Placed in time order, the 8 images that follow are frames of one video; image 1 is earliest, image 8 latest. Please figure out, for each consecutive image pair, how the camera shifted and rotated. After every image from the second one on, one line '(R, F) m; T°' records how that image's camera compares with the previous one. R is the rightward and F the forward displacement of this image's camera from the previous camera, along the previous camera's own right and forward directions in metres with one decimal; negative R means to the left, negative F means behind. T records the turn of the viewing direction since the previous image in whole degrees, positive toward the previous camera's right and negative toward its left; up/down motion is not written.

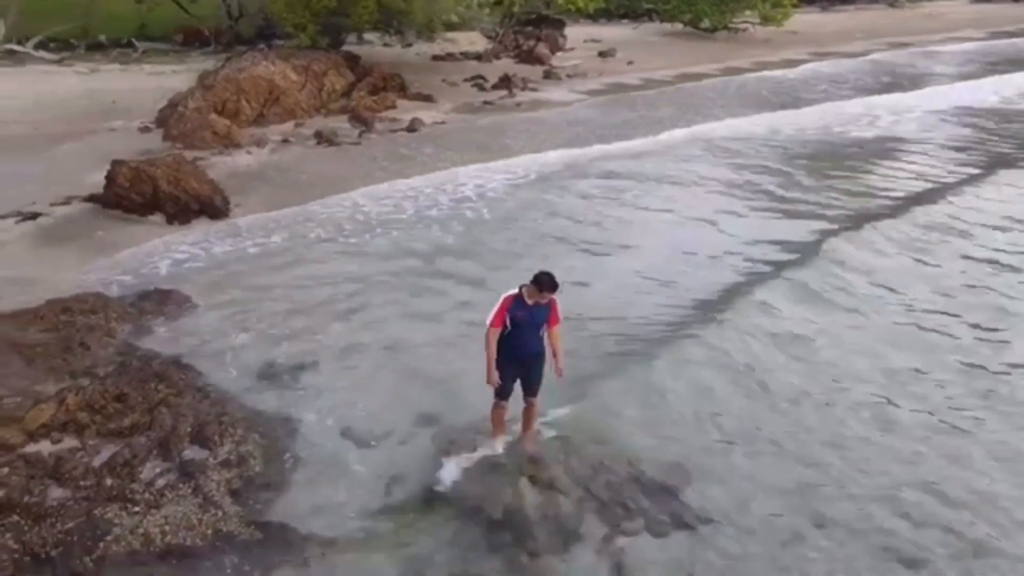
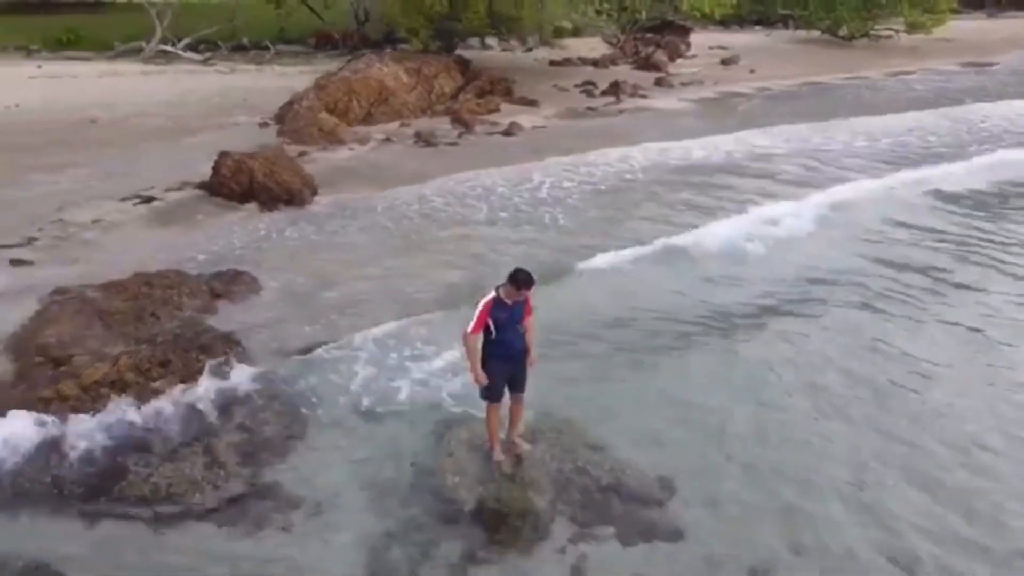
(+1.4, -0.1) m; -10°
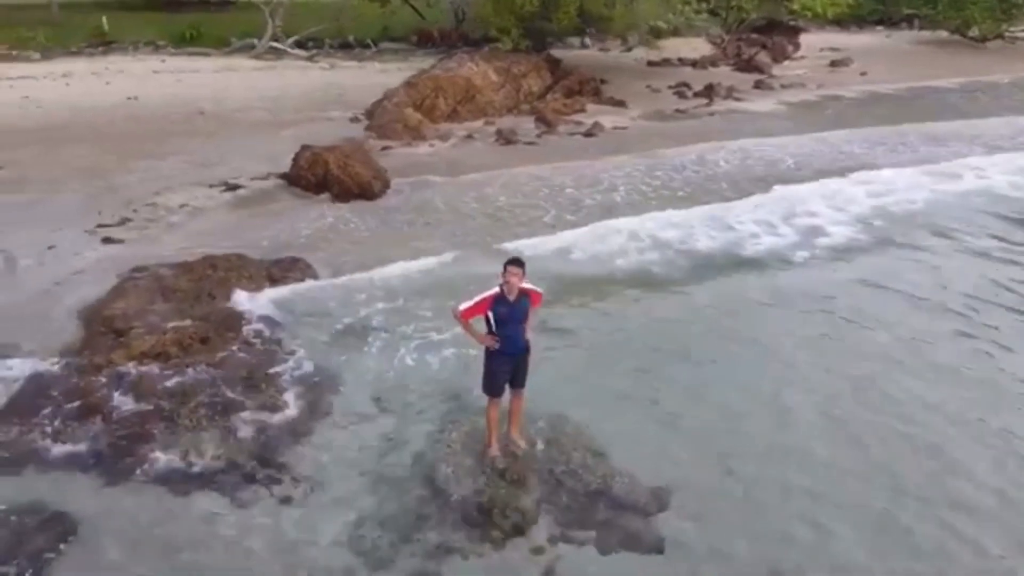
(+1.1, 0.0) m; -8°
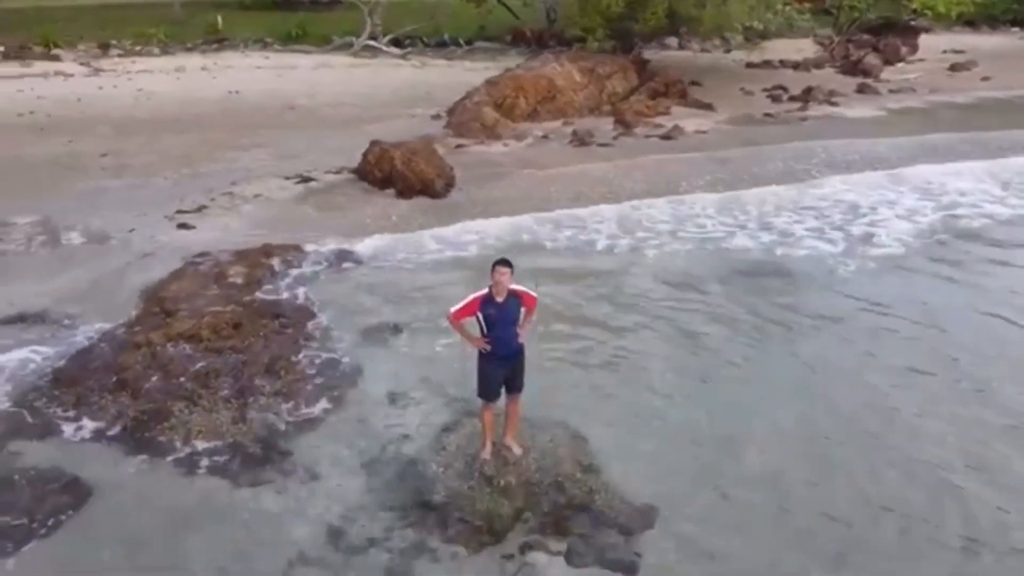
(+1.1, +0.1) m; -8°
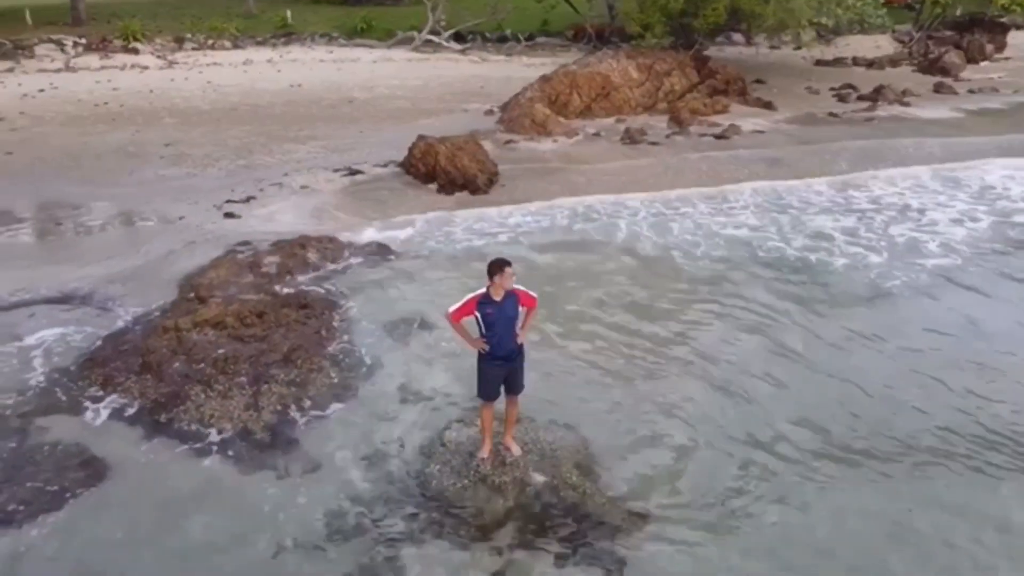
(+0.7, +0.1) m; -5°
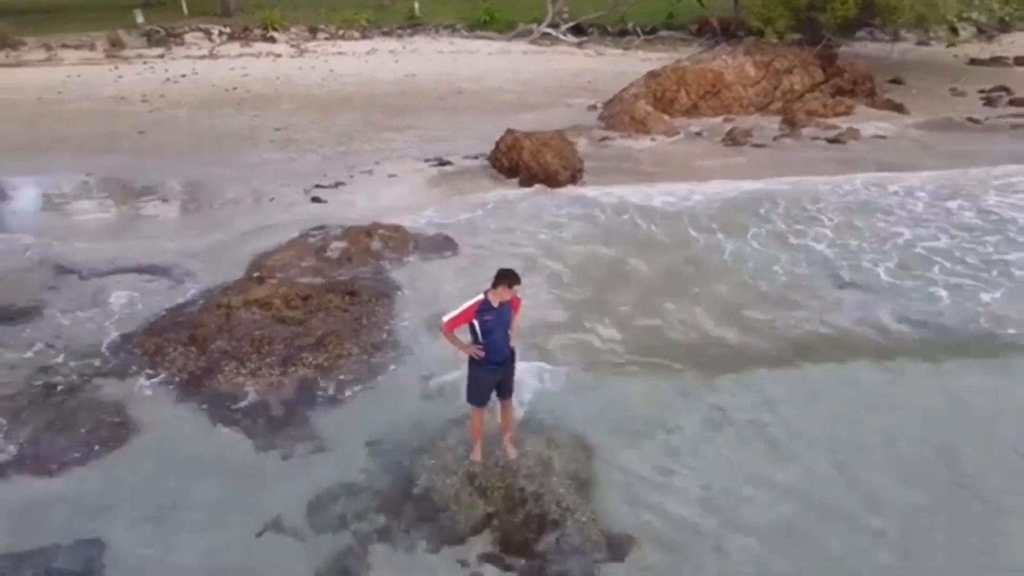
(+1.3, +0.3) m; -10°
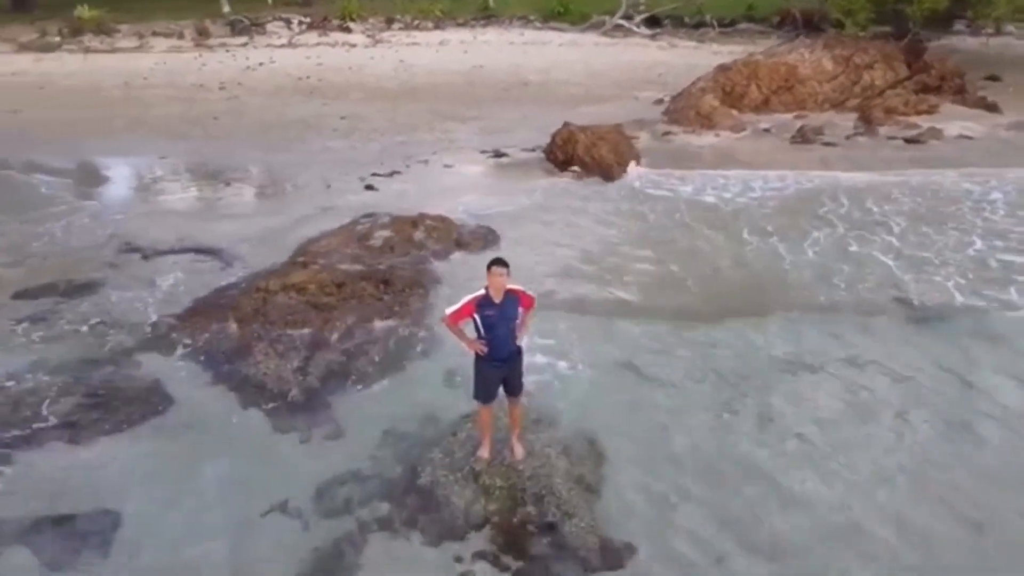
(+0.7, +0.1) m; -6°
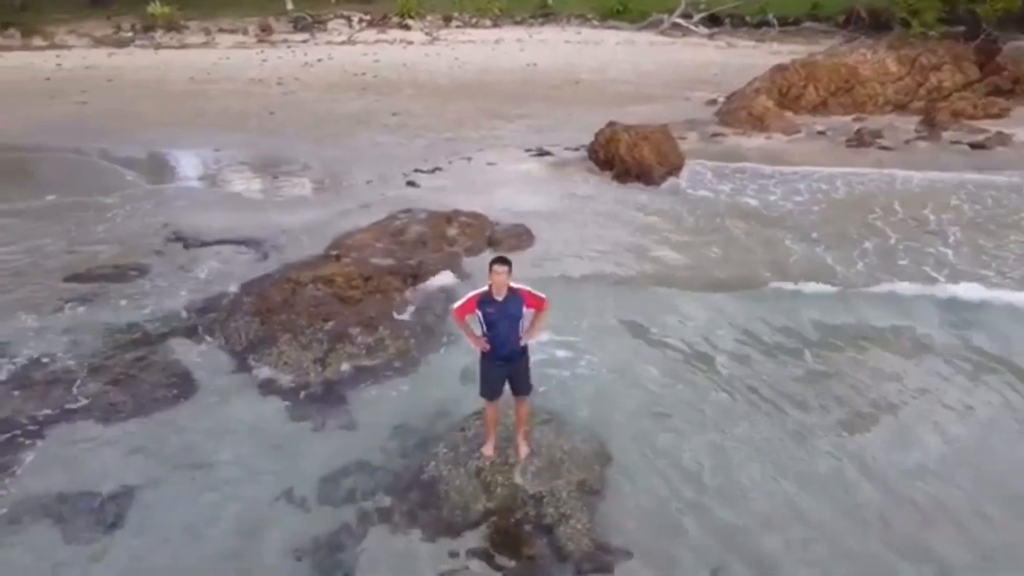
(+0.5, +0.1) m; -5°
